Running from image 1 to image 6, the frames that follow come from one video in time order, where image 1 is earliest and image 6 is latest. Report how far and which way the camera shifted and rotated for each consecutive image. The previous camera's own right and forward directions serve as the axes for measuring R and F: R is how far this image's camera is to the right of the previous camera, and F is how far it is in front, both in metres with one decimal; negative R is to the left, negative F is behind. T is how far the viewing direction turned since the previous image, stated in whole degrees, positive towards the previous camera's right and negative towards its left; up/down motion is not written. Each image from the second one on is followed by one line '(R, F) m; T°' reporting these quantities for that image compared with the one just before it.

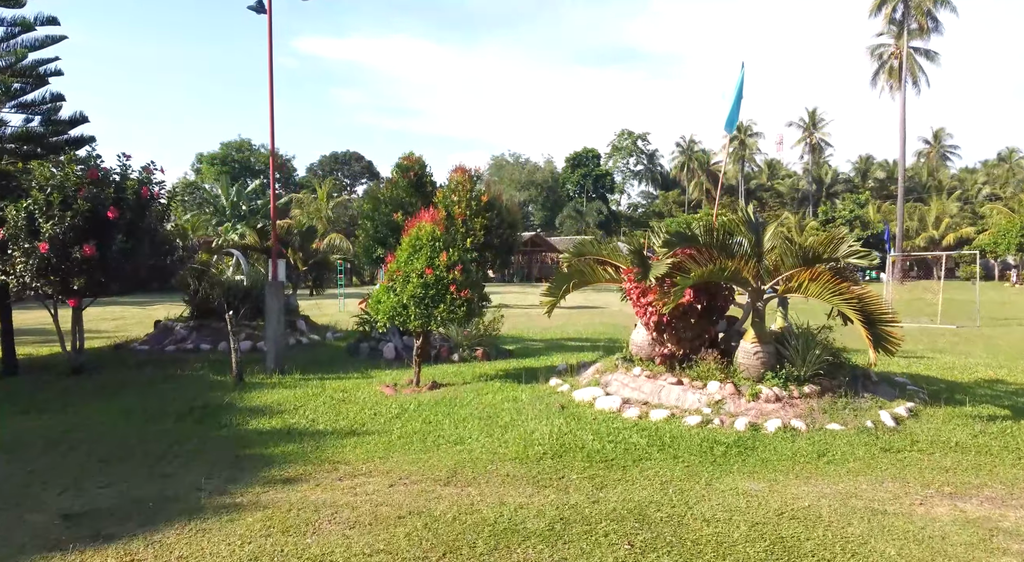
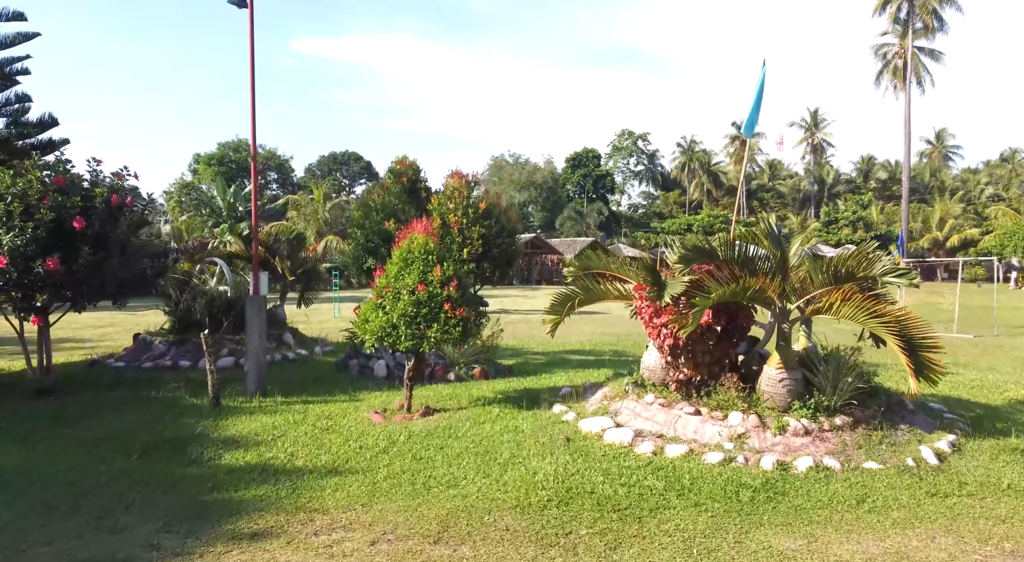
(0.0, +0.5) m; 0°
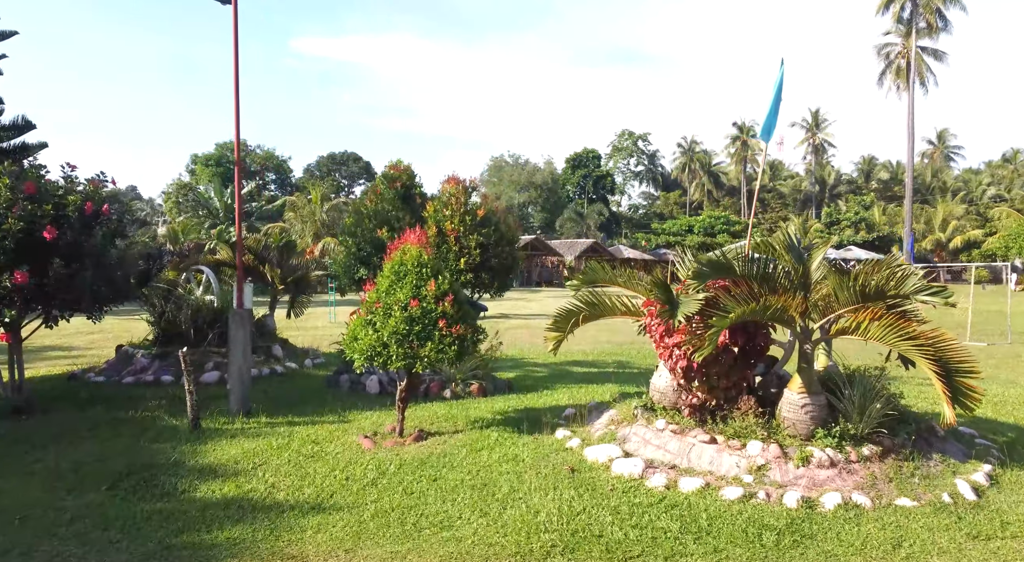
(0.0, +0.4) m; 0°
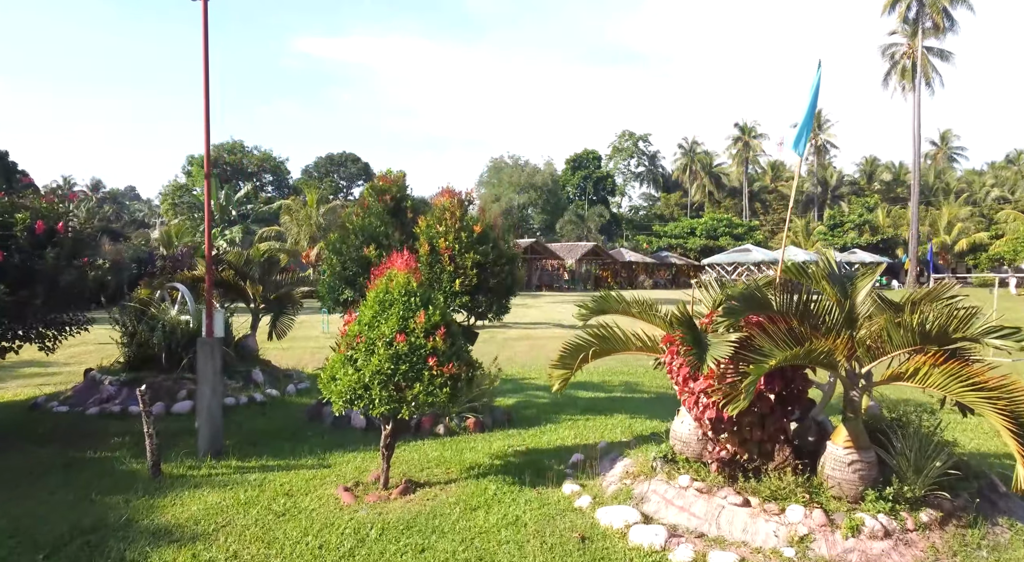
(0.0, +0.6) m; 0°
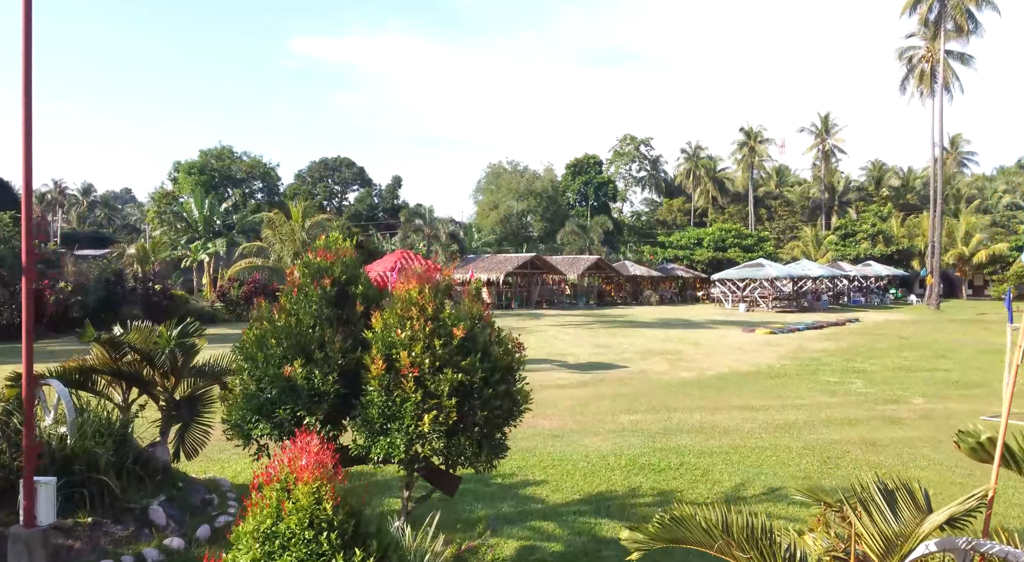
(0.0, +2.1) m; 0°
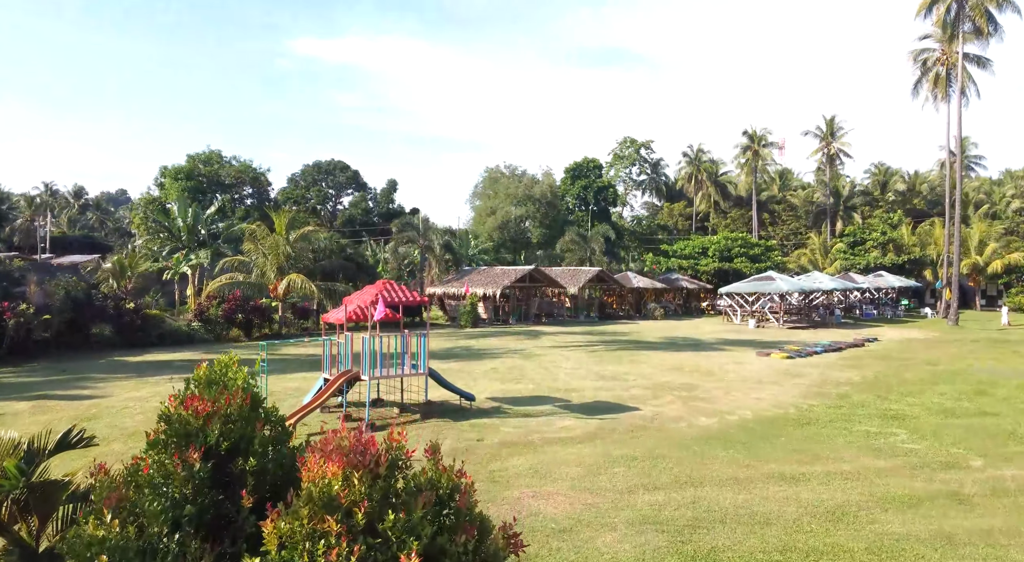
(0.0, +1.8) m; 0°
